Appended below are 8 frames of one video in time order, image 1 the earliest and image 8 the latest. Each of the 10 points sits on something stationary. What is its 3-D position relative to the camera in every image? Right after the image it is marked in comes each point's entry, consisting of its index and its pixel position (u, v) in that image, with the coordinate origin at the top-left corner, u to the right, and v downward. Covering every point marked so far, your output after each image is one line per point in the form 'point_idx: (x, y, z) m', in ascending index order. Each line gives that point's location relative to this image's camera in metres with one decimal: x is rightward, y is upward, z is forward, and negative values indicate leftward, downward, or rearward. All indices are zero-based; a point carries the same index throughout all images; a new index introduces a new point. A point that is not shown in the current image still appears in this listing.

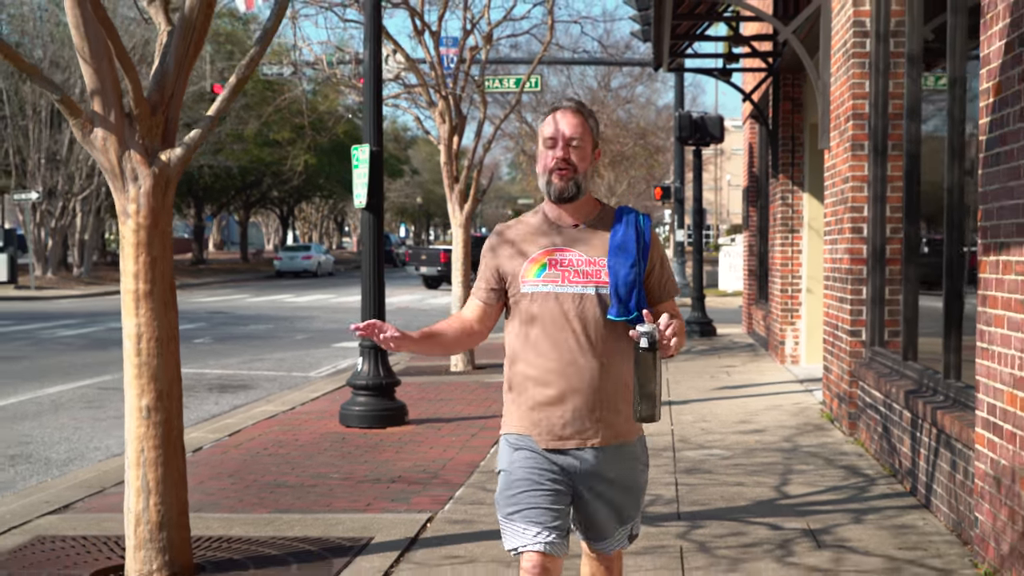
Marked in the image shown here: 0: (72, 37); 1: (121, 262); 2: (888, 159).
0: (-1.4, +0.8, +5.0) m
1: (-1.2, +0.1, +5.0) m
2: (+2.0, +0.7, +8.3) m
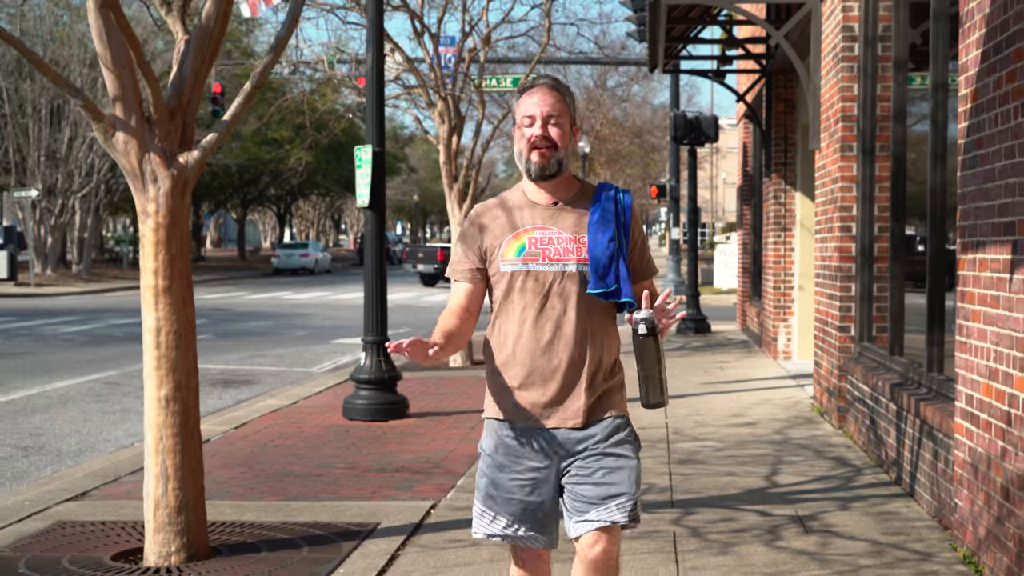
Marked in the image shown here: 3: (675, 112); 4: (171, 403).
0: (-1.4, +0.8, +5.2) m
1: (-1.2, +0.1, +5.2) m
2: (+2.0, +0.7, +8.5) m
3: (+1.9, +2.1, +18.5) m
4: (-1.1, -0.4, +5.3) m
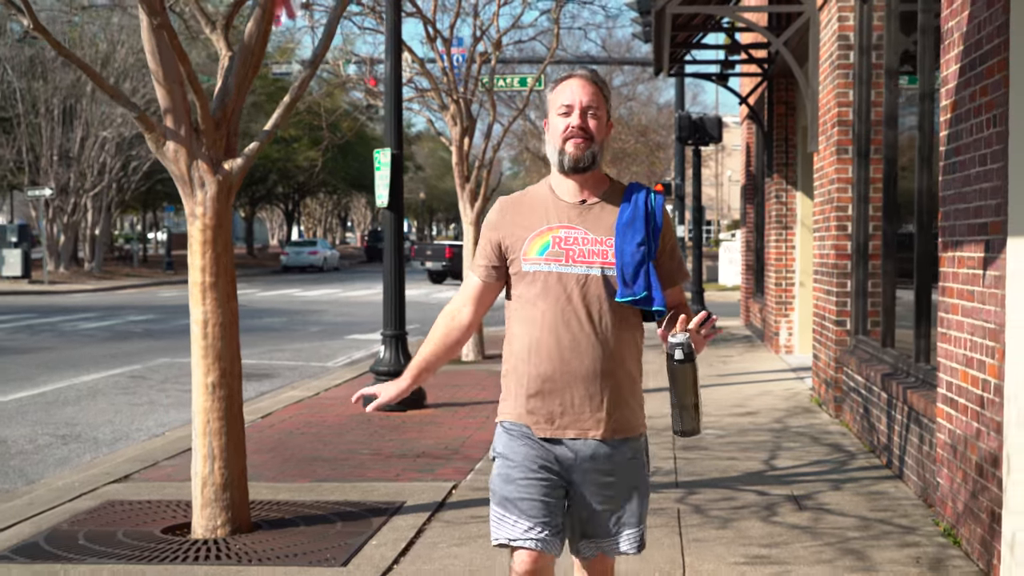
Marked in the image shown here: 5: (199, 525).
0: (-1.3, +0.8, +5.7) m
1: (-1.2, +0.1, +5.7) m
2: (+2.0, +0.7, +9.0) m
3: (+2.0, +2.1, +19.0) m
4: (-1.1, -0.4, +5.7) m
5: (-1.1, -0.9, +5.8) m
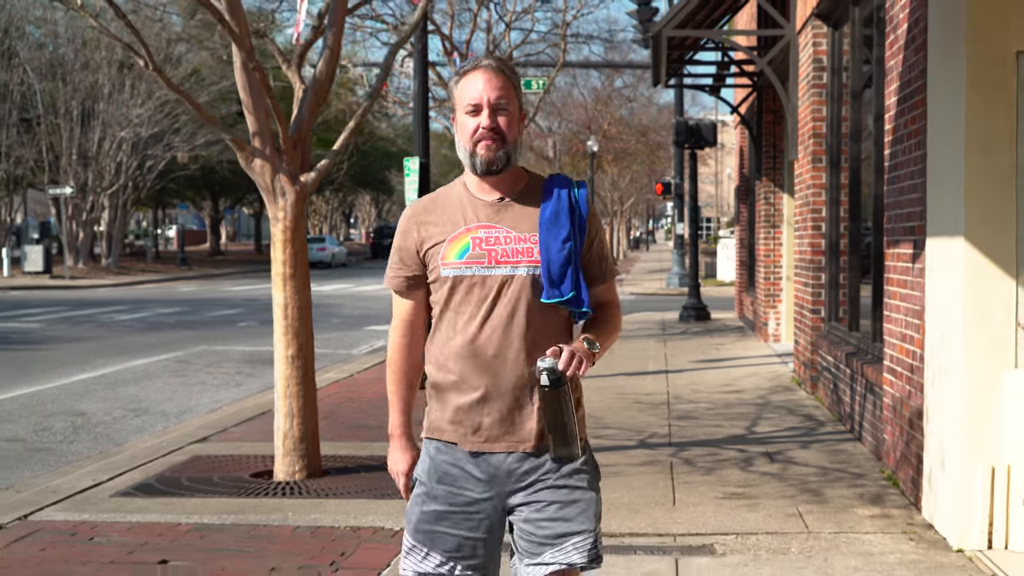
0: (-1.2, +0.9, +7.0) m
1: (-1.1, +0.2, +7.0) m
2: (+2.1, +0.8, +10.3) m
3: (+2.1, +2.2, +20.3) m
4: (-1.0, -0.3, +7.1) m
5: (-1.0, -0.8, +7.1) m
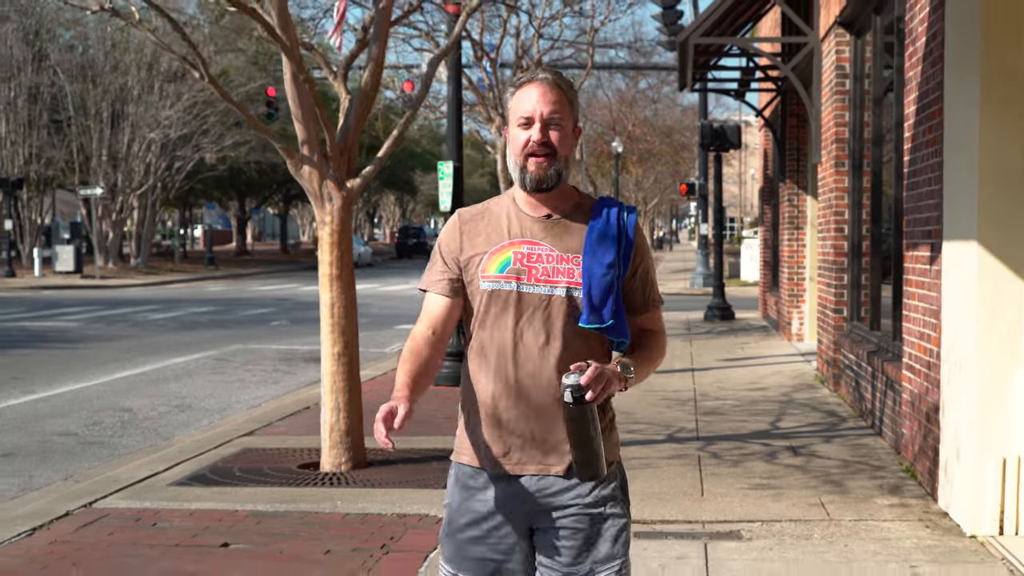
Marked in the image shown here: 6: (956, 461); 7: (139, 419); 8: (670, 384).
0: (-1.0, +0.9, +7.4) m
1: (-0.9, +0.2, +7.4) m
2: (+2.4, +0.8, +10.7) m
3: (+2.5, +2.2, +20.6) m
4: (-0.8, -0.3, +7.4) m
5: (-0.9, -0.8, +7.5) m
6: (+1.7, -0.7, +6.0) m
7: (-2.5, -0.9, +10.5) m
8: (+1.2, -0.7, +12.0) m
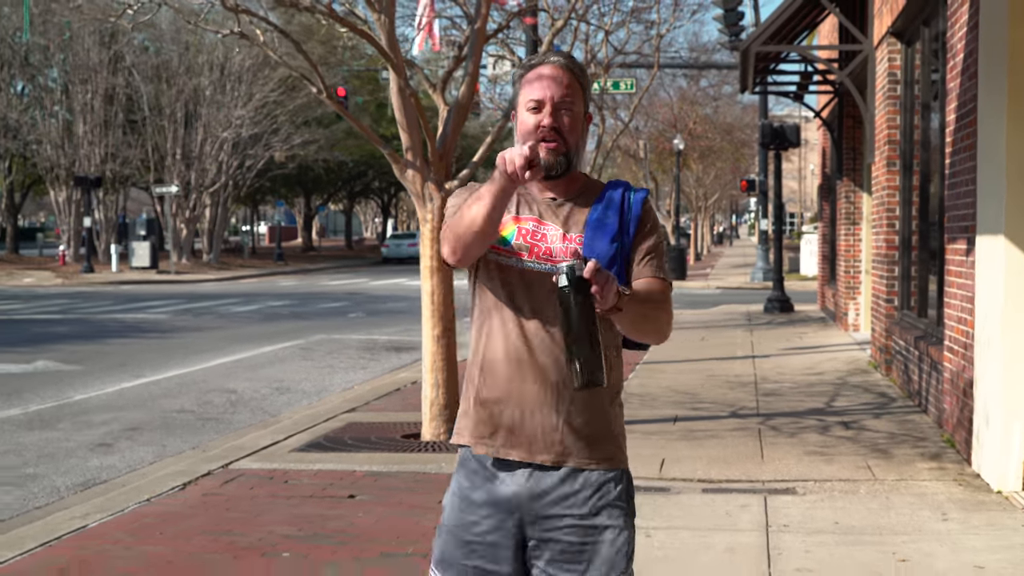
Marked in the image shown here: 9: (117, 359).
0: (-0.6, +0.9, +8.4) m
1: (-0.5, +0.2, +8.3) m
2: (+2.9, +0.8, +11.5) m
3: (+3.4, +2.3, +21.4) m
4: (-0.4, -0.3, +8.4) m
5: (-0.4, -0.8, +8.4) m
6: (+2.1, -0.6, +6.9) m
7: (-1.9, -0.8, +11.5) m
8: (+1.8, -0.7, +12.8) m
9: (-3.8, -0.7, +15.0) m
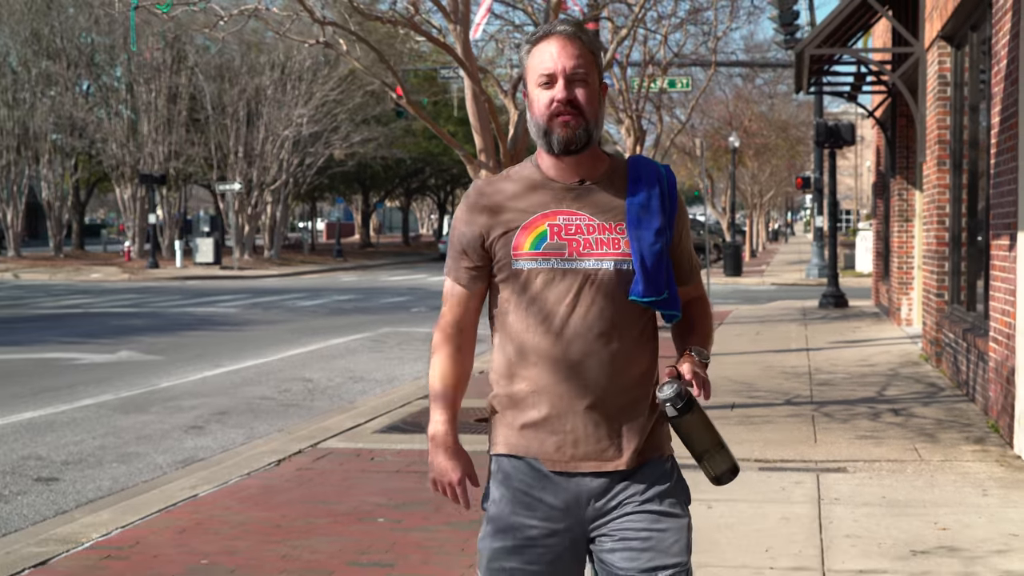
0: (-0.2, +1.0, +8.9) m
1: (-0.1, +0.3, +8.9) m
2: (+3.4, +0.9, +11.9) m
3: (+4.2, +2.3, +21.9) m
4: (0.0, -0.2, +8.9) m
5: (-0.1, -0.7, +9.0) m
6: (+2.4, -0.6, +7.3) m
7: (-1.5, -0.8, +12.1) m
8: (+2.3, -0.6, +13.3) m
9: (-3.1, -0.6, +15.7) m
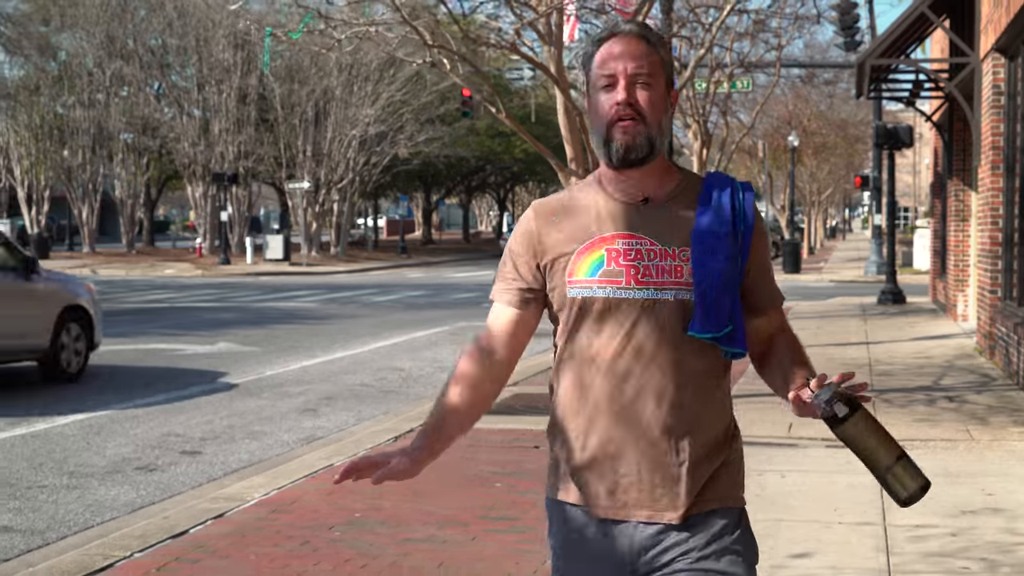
0: (+0.3, +1.0, +9.8) m
1: (+0.4, +0.3, +9.8) m
2: (+4.0, +0.9, +12.7) m
3: (+5.2, +2.4, +22.6) m
4: (+0.5, -0.2, +9.8) m
5: (+0.5, -0.7, +9.9) m
6: (+2.9, -0.6, +8.2) m
7: (-0.8, -0.7, +13.0) m
8: (+3.0, -0.6, +14.1) m
9: (-2.4, -0.6, +16.7) m
